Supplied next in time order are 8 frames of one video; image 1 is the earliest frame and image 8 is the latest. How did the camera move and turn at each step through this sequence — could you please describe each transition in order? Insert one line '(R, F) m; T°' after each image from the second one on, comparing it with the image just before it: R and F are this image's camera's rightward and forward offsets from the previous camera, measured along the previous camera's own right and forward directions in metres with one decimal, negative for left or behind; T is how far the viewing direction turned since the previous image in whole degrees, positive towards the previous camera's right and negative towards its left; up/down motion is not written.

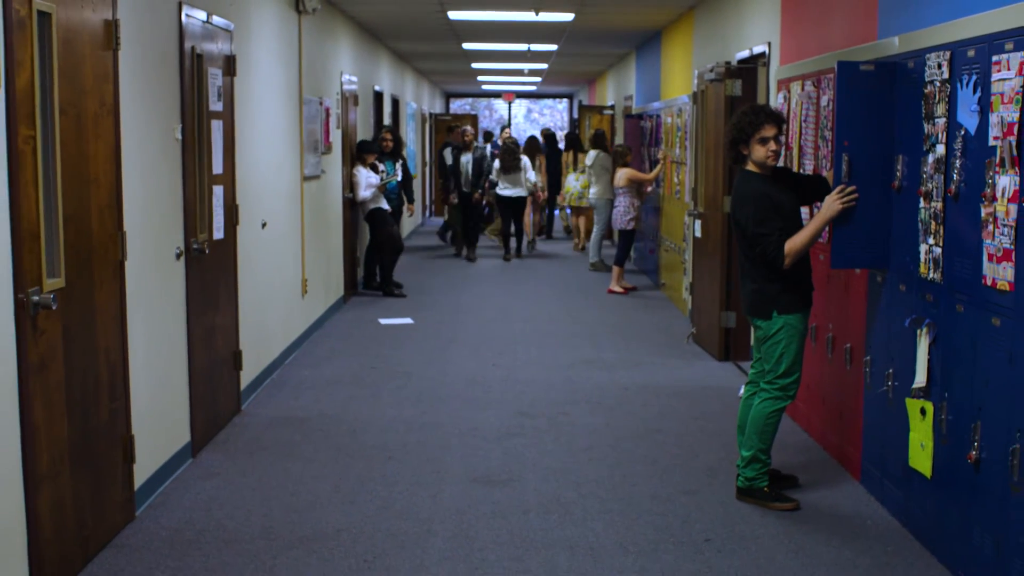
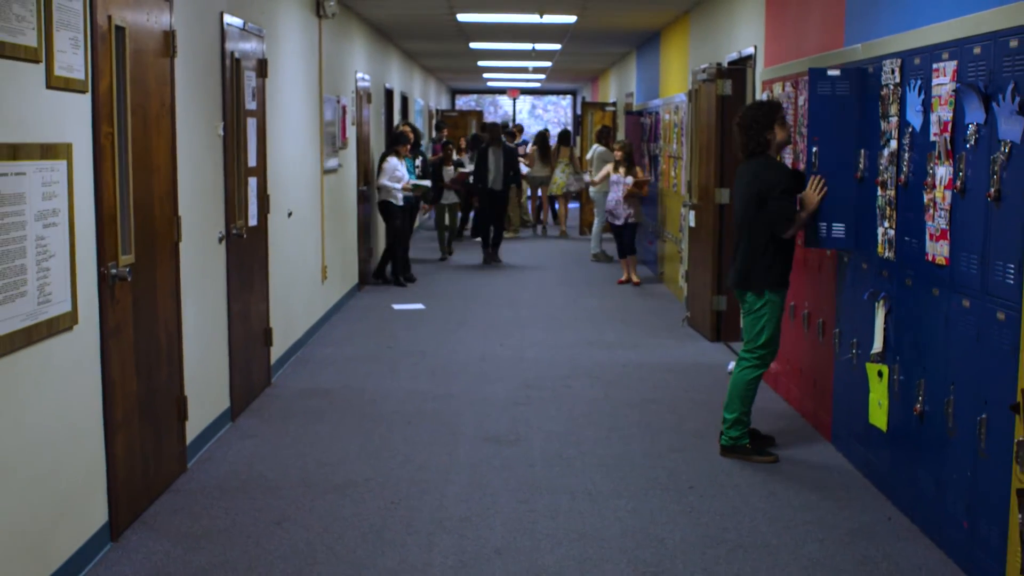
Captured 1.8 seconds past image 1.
(0.0, -0.6) m; 0°
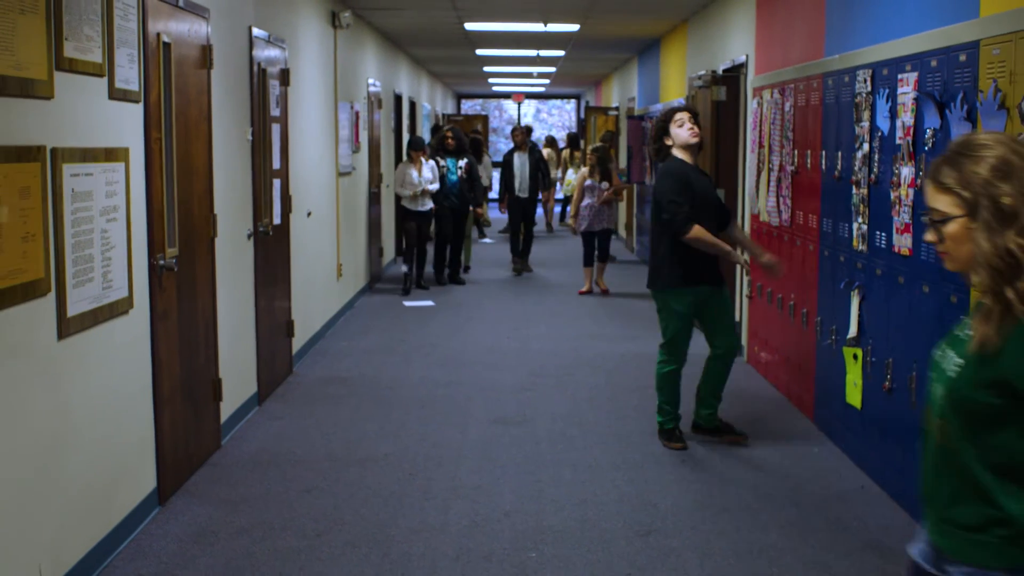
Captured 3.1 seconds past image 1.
(0.0, -0.4) m; 0°
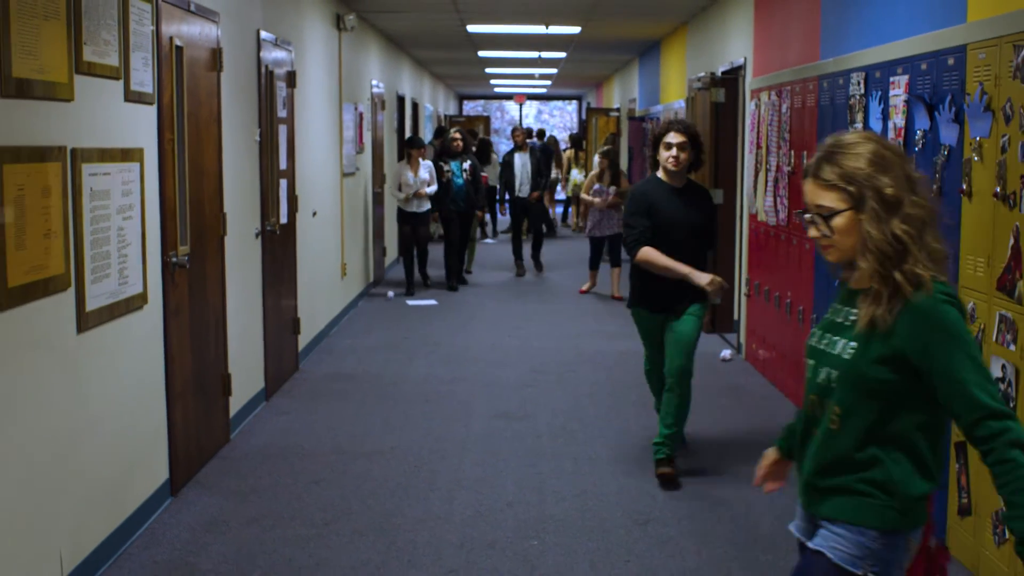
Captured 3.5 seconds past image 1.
(0.0, -0.1) m; 0°
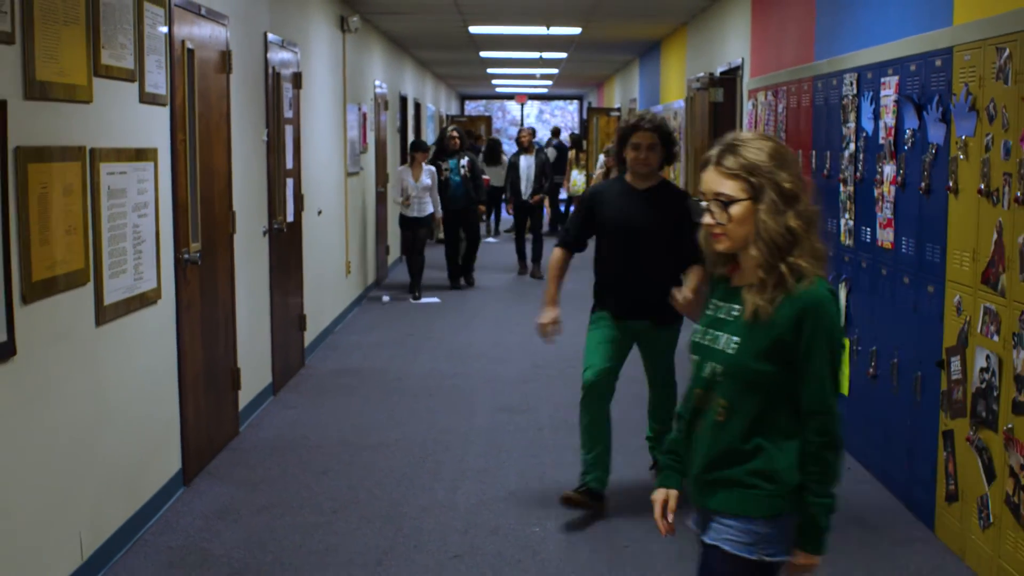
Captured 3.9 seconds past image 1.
(0.0, -0.1) m; 0°
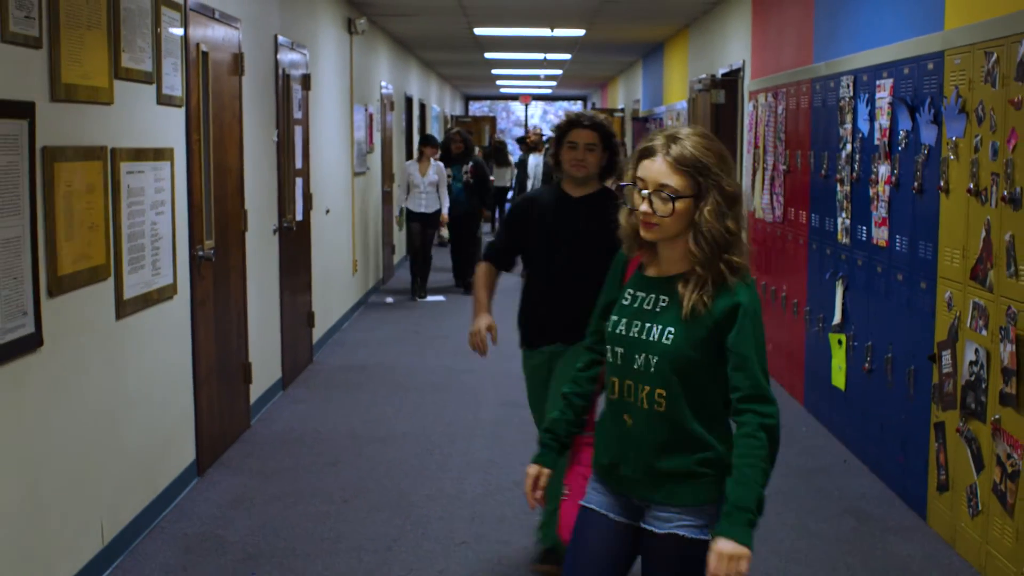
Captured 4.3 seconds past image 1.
(0.0, -0.1) m; 0°
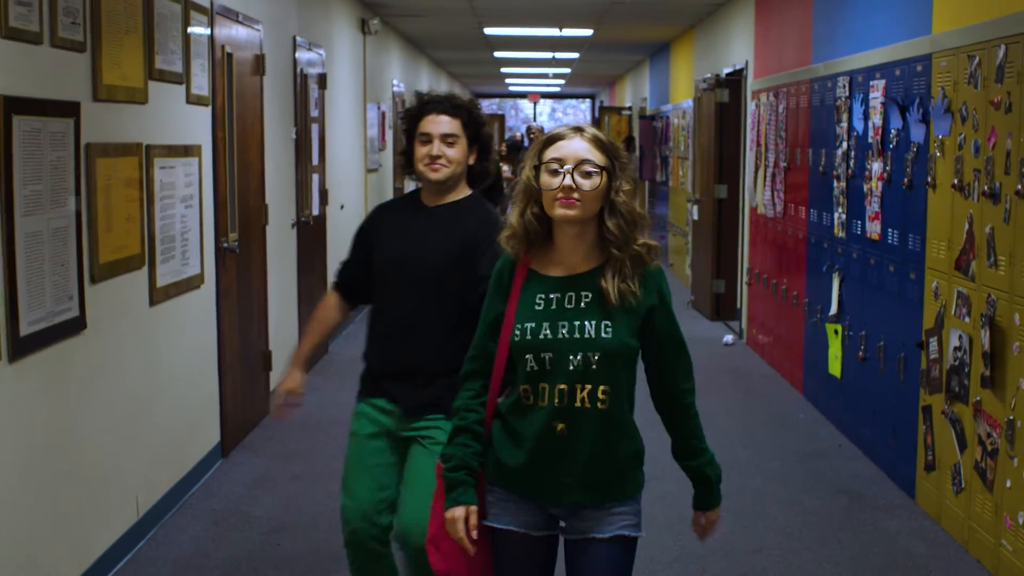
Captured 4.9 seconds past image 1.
(0.0, -0.2) m; 0°
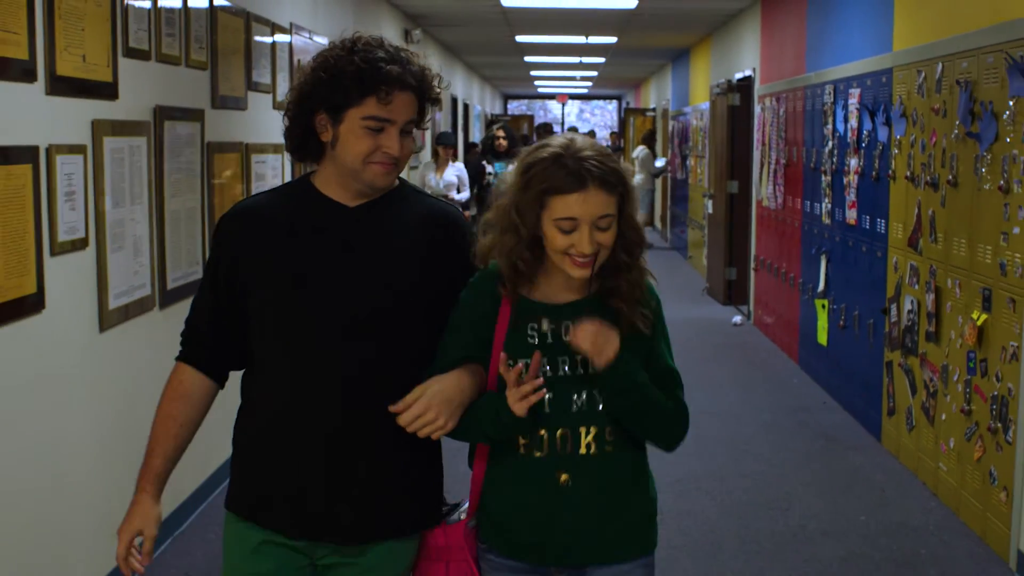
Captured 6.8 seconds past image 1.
(0.0, -0.9) m; -1°
